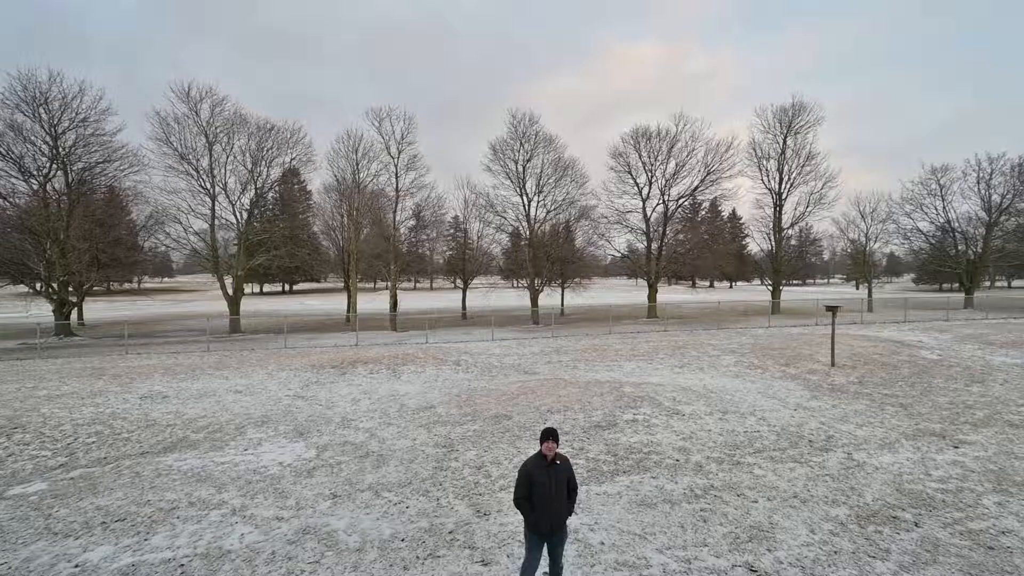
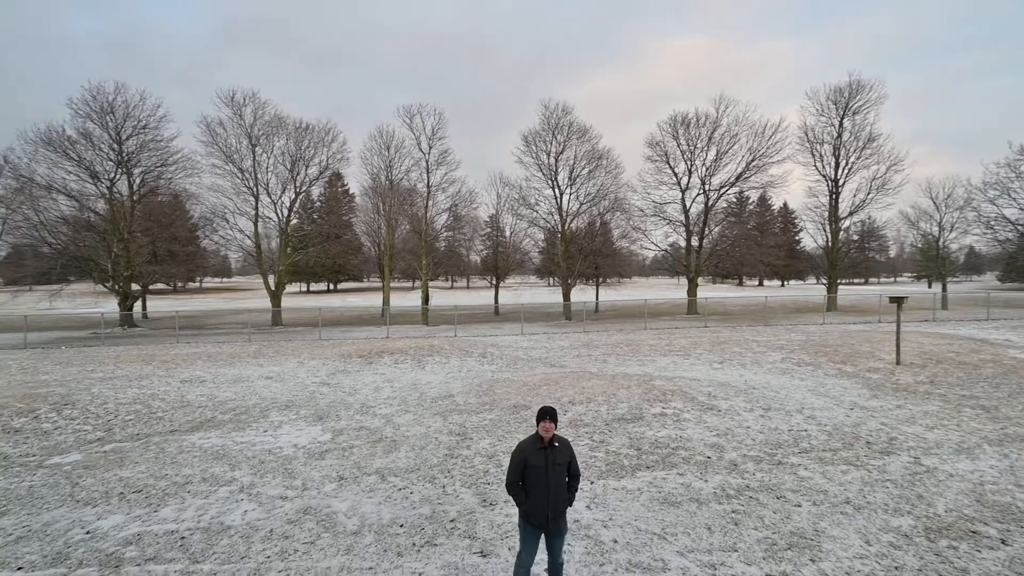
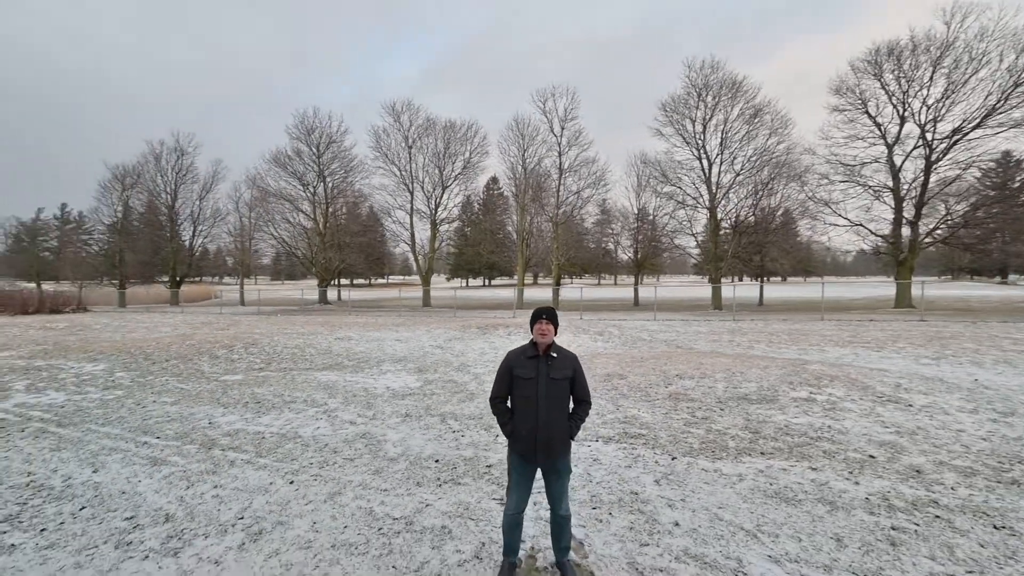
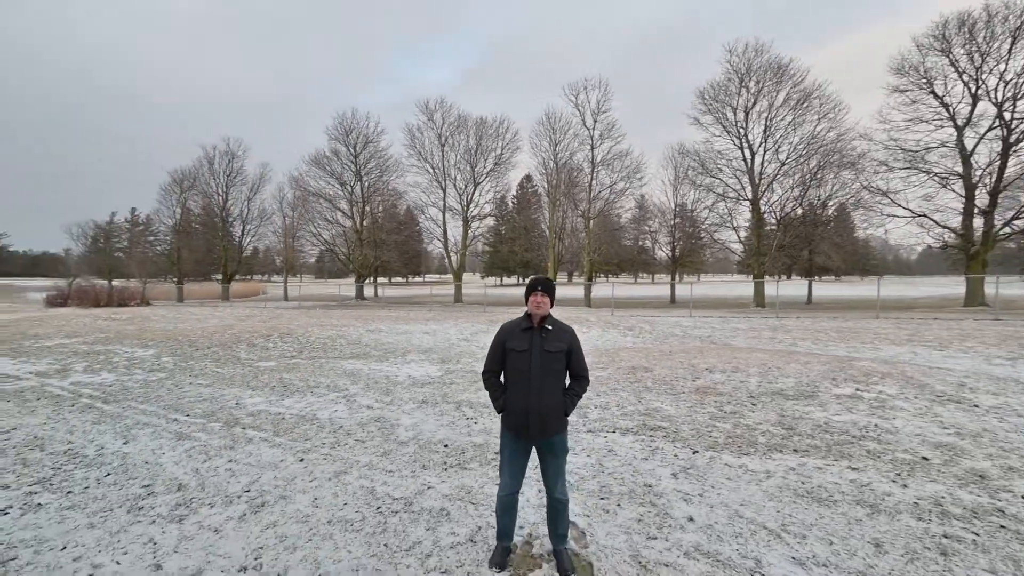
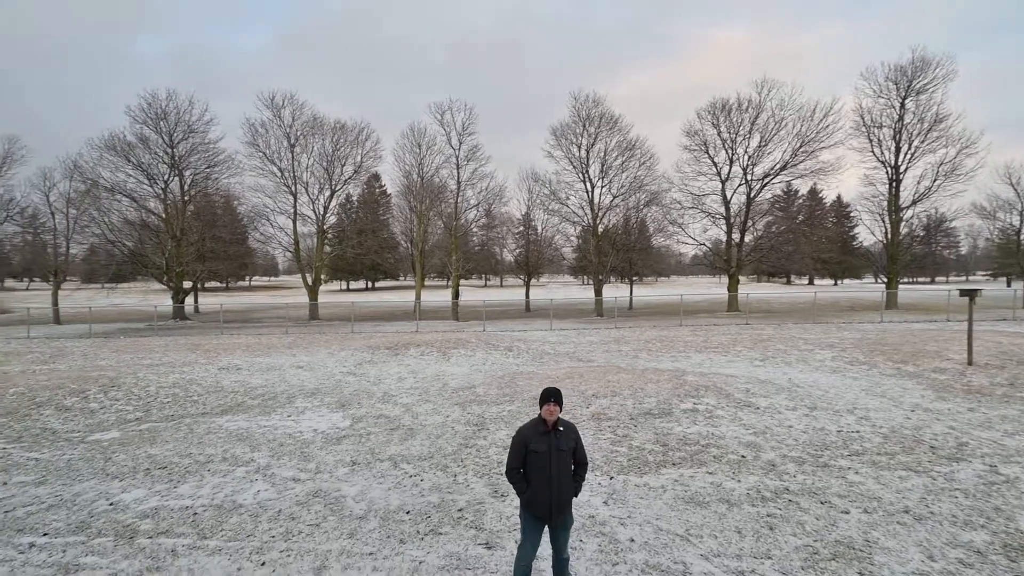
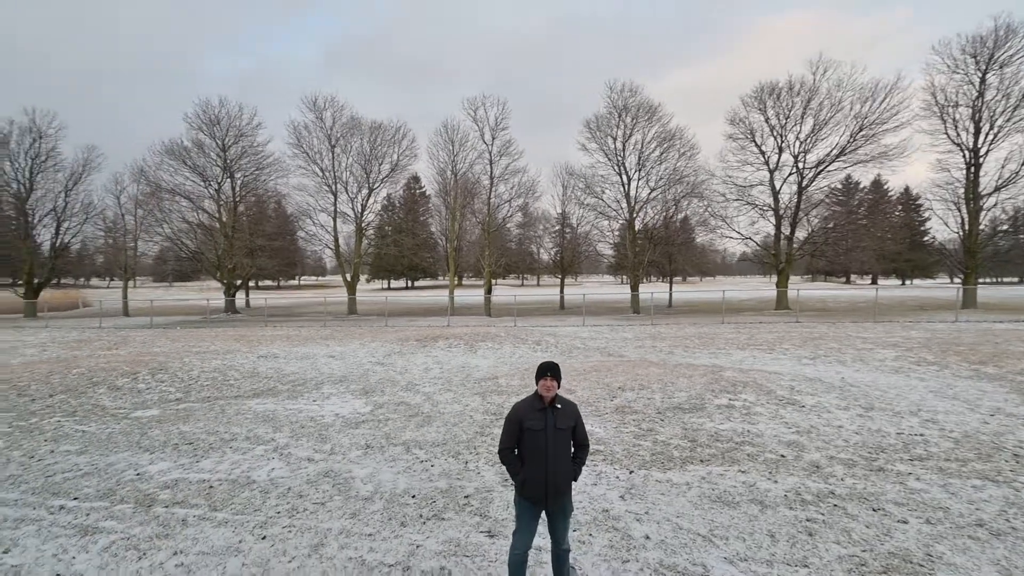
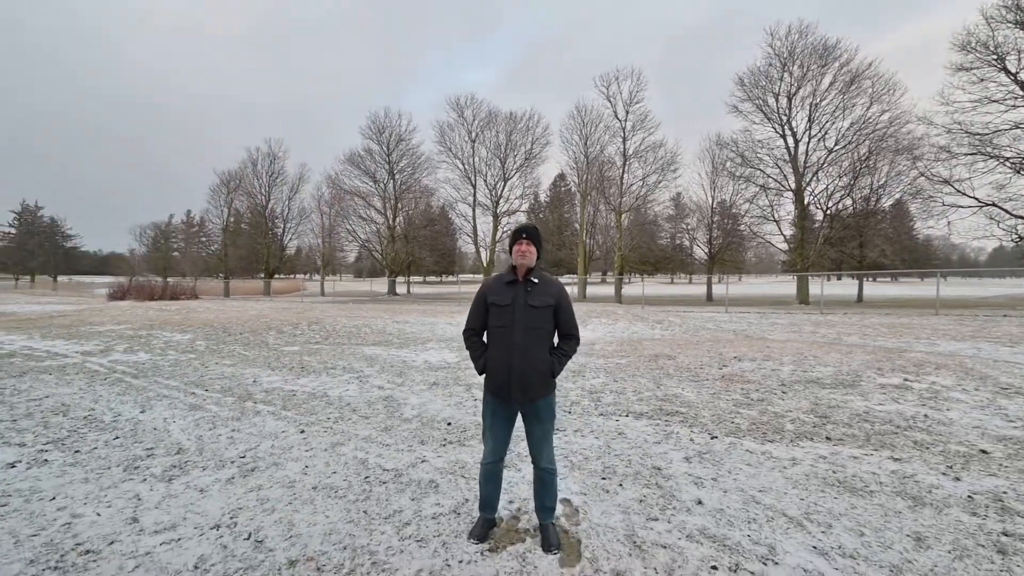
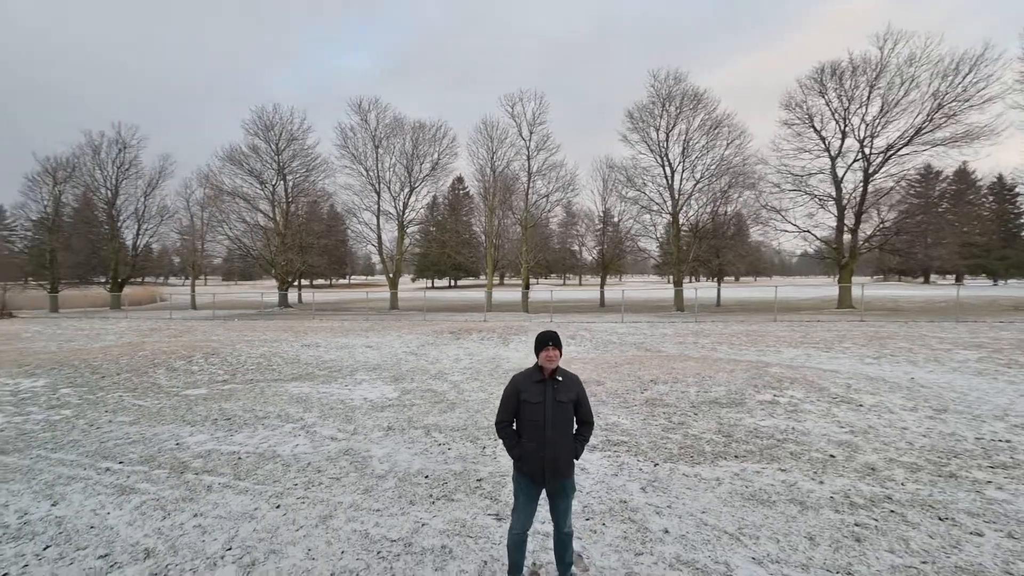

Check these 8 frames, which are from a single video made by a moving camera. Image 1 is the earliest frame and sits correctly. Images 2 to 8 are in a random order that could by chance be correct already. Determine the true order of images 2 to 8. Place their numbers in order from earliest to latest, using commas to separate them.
2, 5, 6, 8, 3, 4, 7
